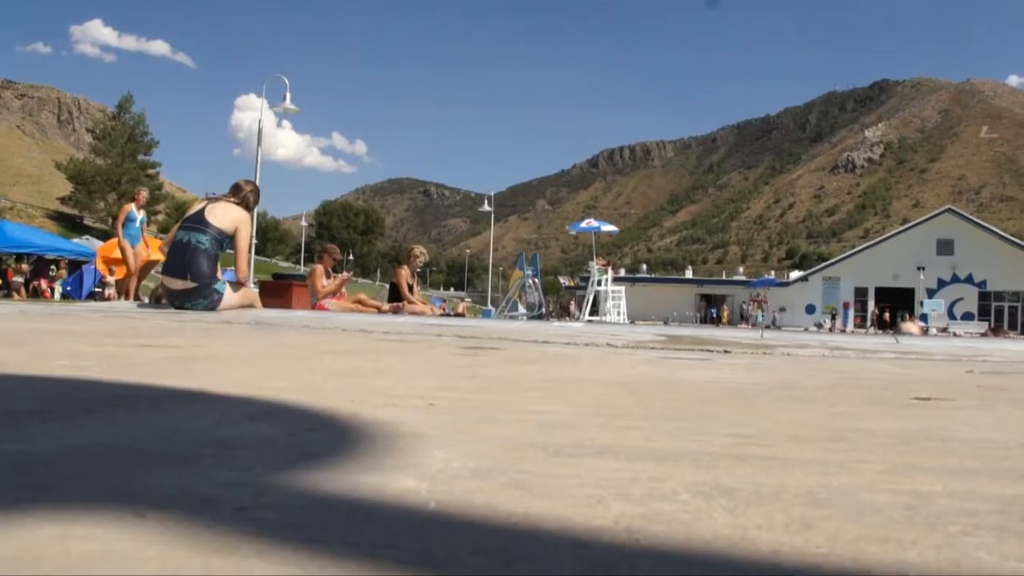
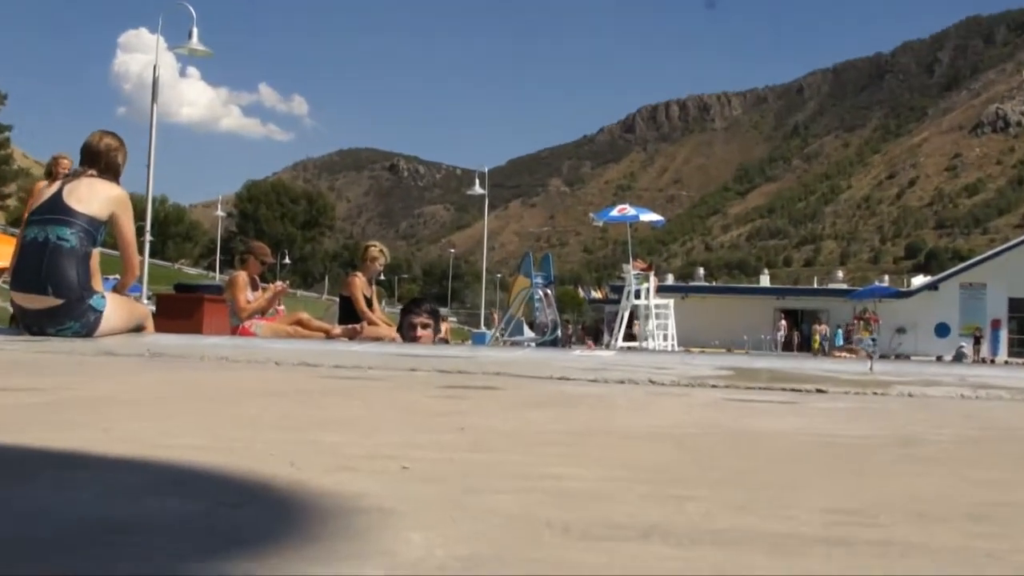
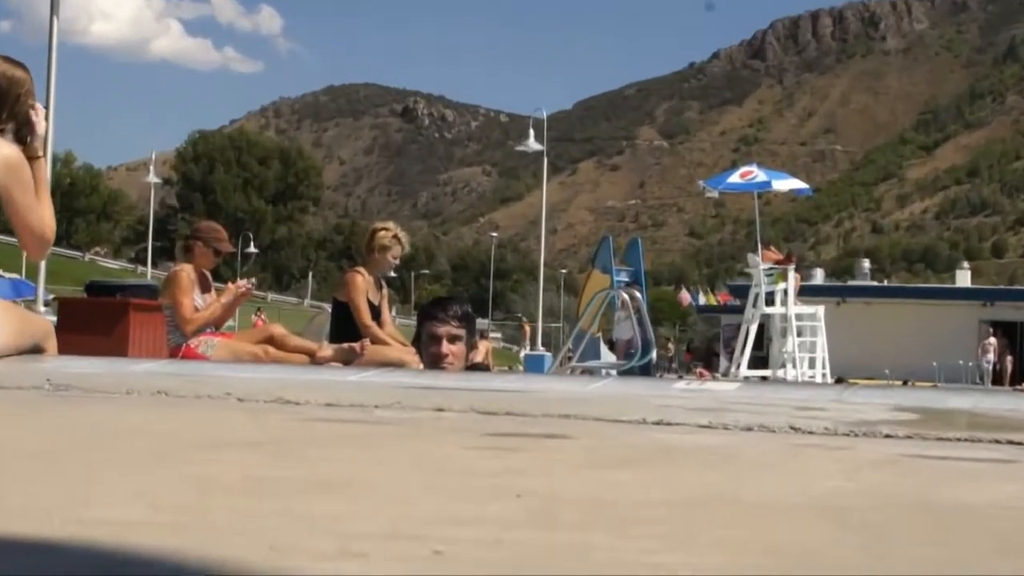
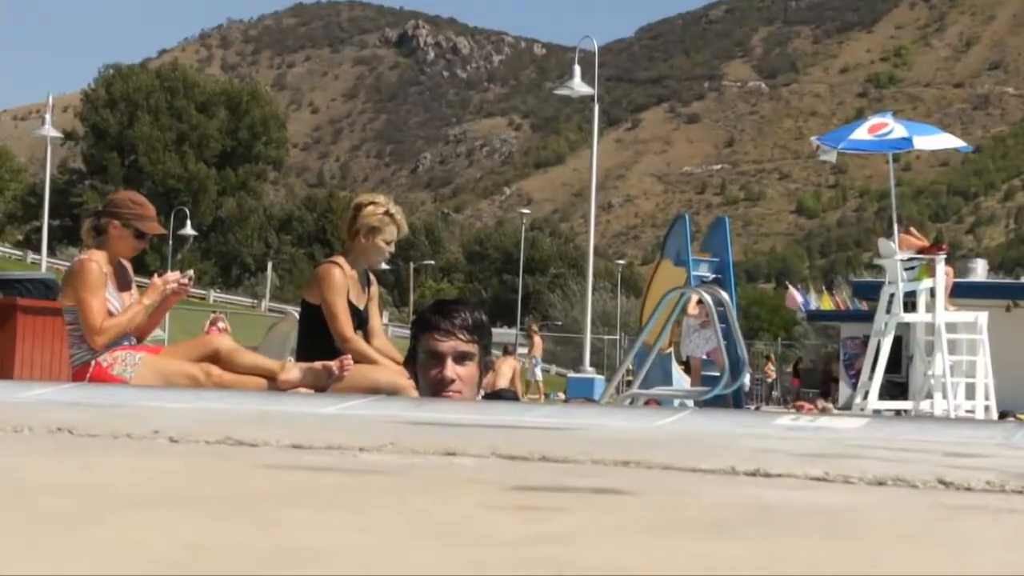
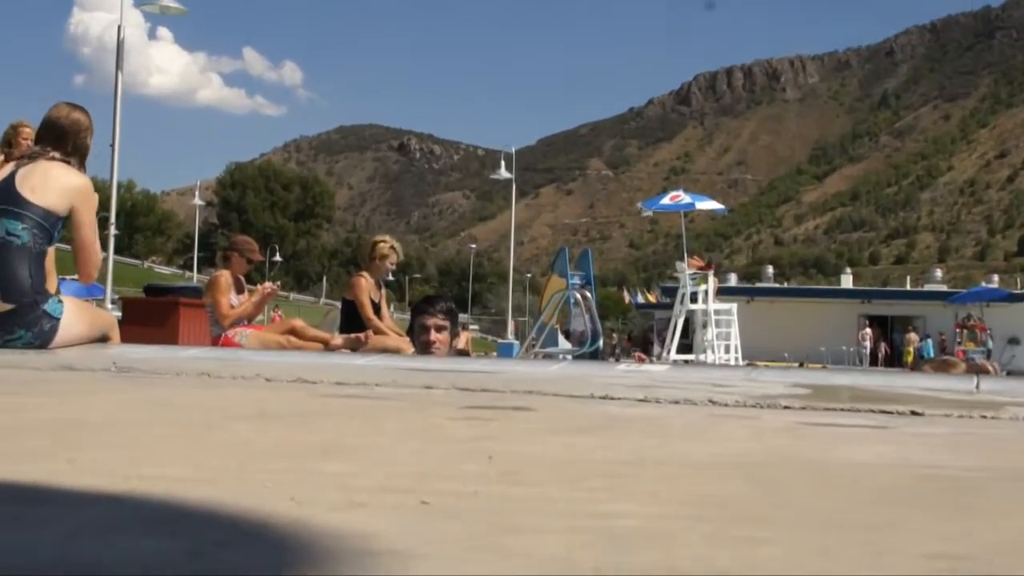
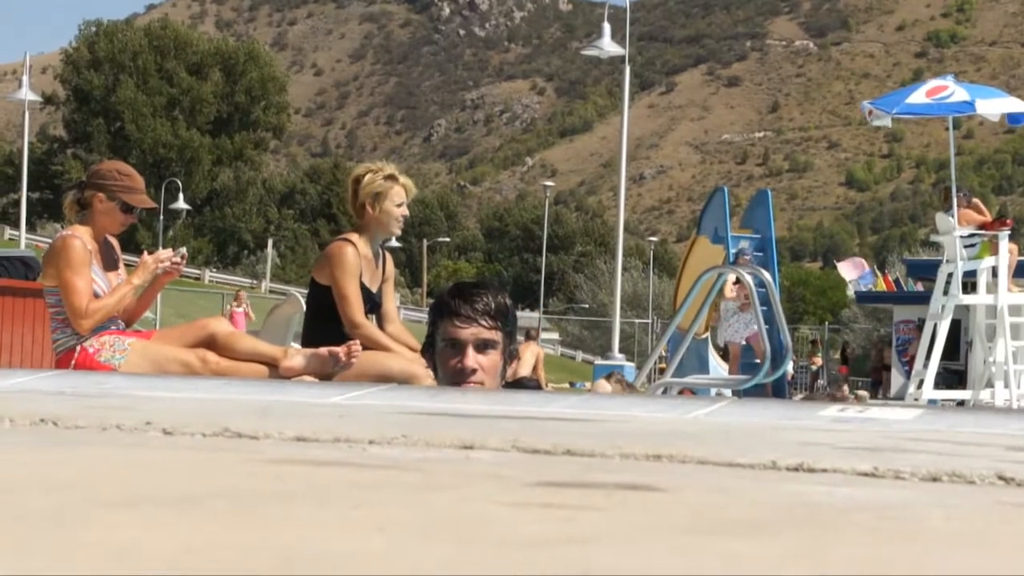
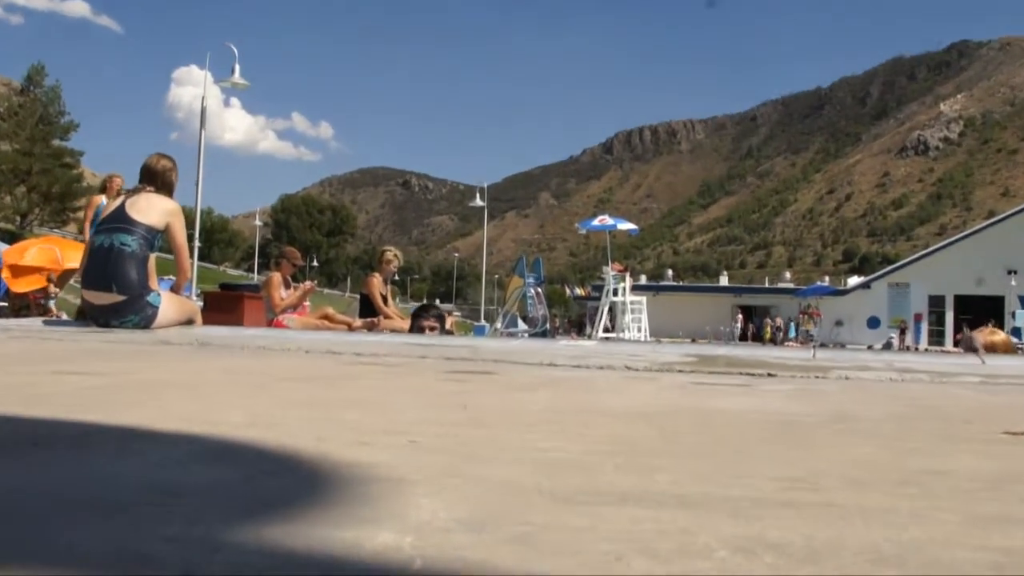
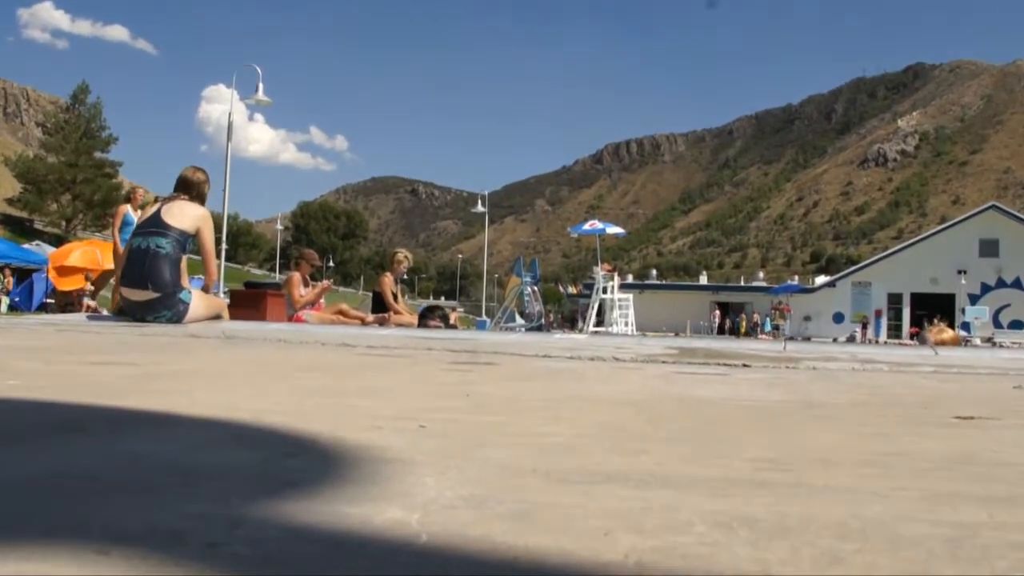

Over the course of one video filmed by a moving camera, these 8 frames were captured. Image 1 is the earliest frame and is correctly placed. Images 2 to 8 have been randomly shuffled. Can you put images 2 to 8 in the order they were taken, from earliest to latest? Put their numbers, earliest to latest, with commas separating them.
8, 7, 2, 5, 3, 4, 6
